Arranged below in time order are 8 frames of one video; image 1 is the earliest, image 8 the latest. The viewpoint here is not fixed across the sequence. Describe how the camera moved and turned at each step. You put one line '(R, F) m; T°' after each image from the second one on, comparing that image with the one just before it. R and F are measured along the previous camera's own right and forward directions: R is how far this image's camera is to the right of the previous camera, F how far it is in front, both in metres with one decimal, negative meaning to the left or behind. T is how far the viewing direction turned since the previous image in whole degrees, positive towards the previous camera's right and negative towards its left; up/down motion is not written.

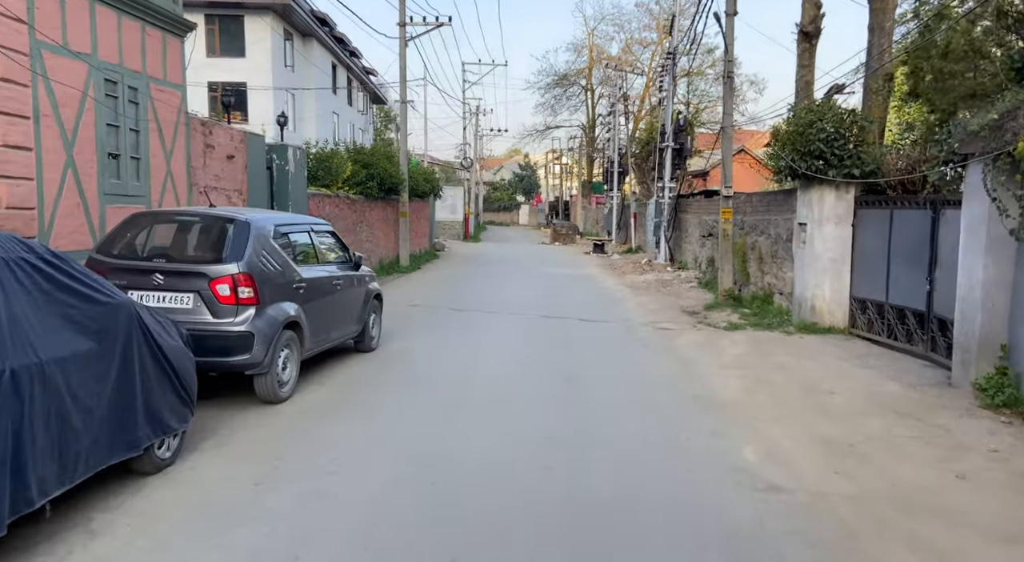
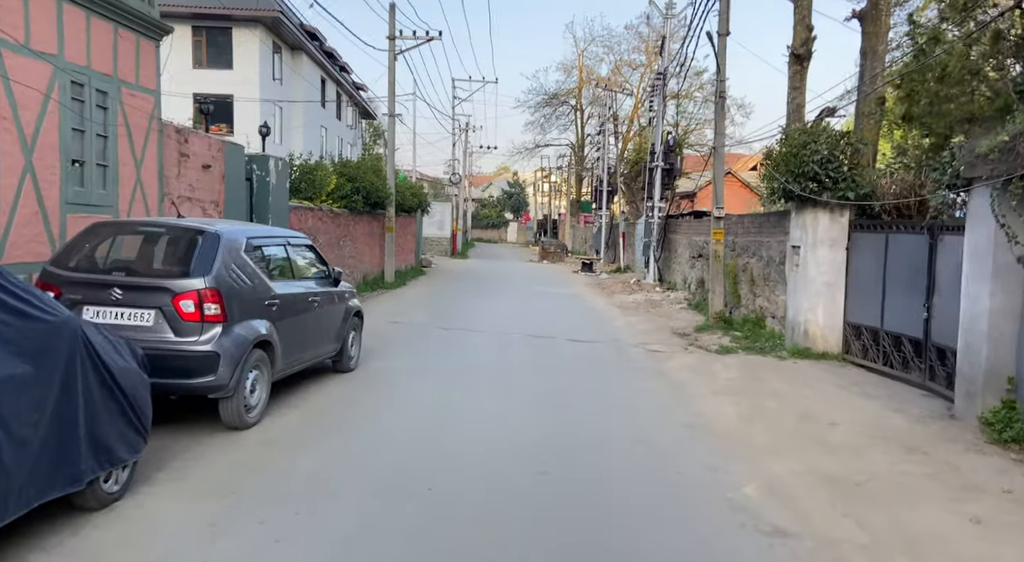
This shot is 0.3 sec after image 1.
(0.0, +0.3) m; +1°
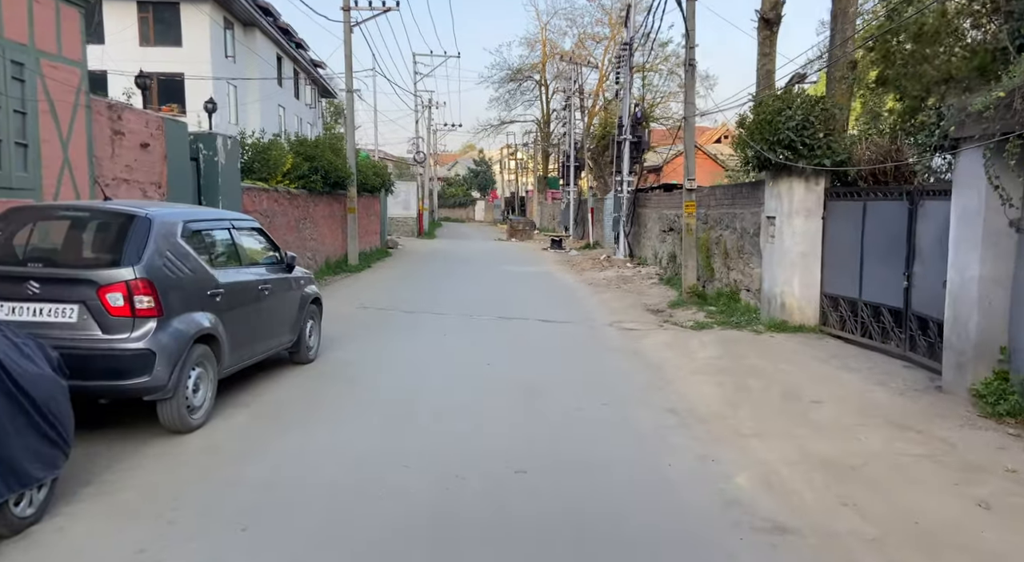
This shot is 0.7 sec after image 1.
(0.0, +0.5) m; +3°
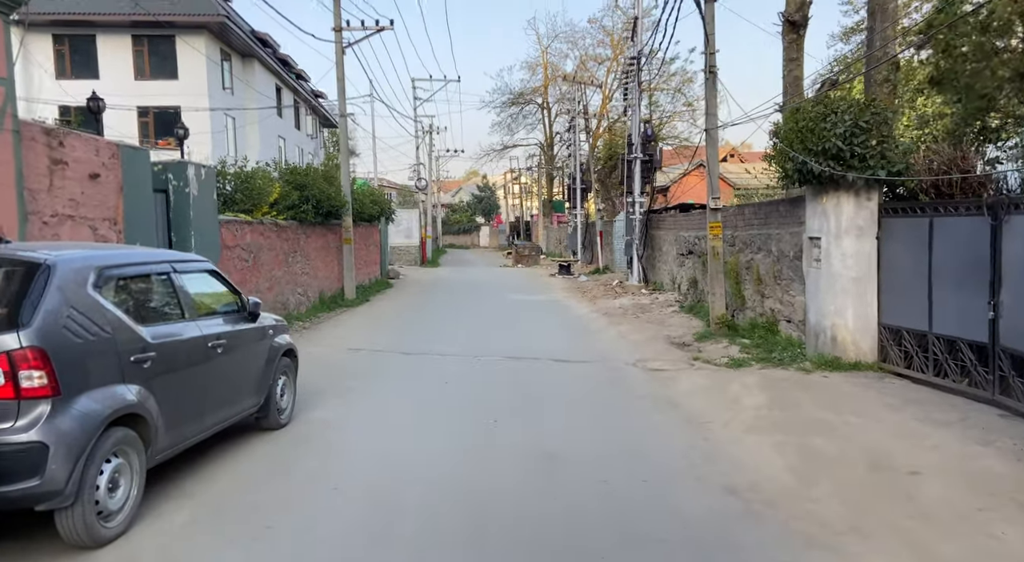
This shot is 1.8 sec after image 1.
(0.0, +1.2) m; -1°
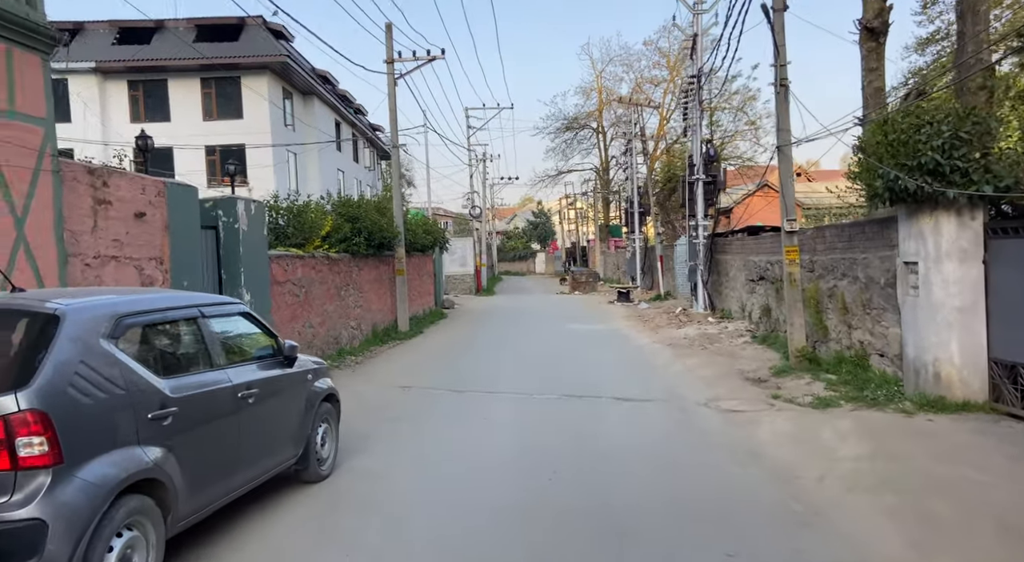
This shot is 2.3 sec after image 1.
(0.0, +0.6) m; -5°
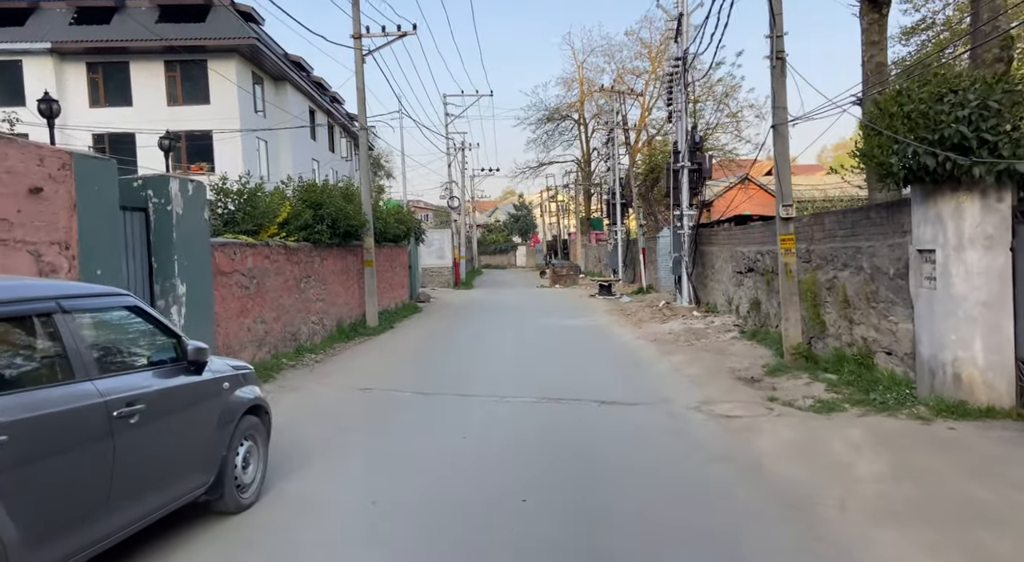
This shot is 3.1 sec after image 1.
(+0.2, +1.0) m; +2°
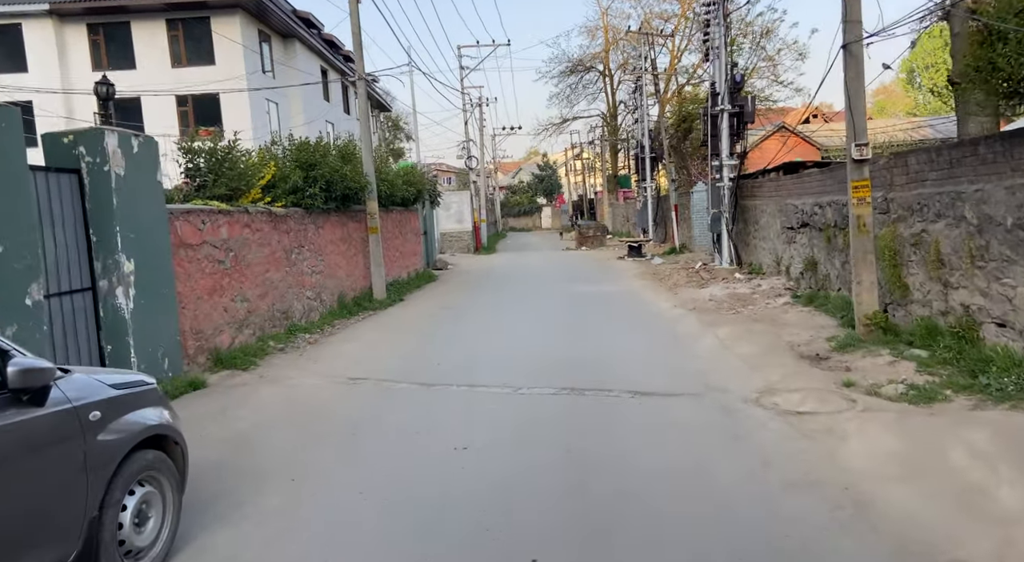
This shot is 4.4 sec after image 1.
(+0.1, +1.5) m; -2°
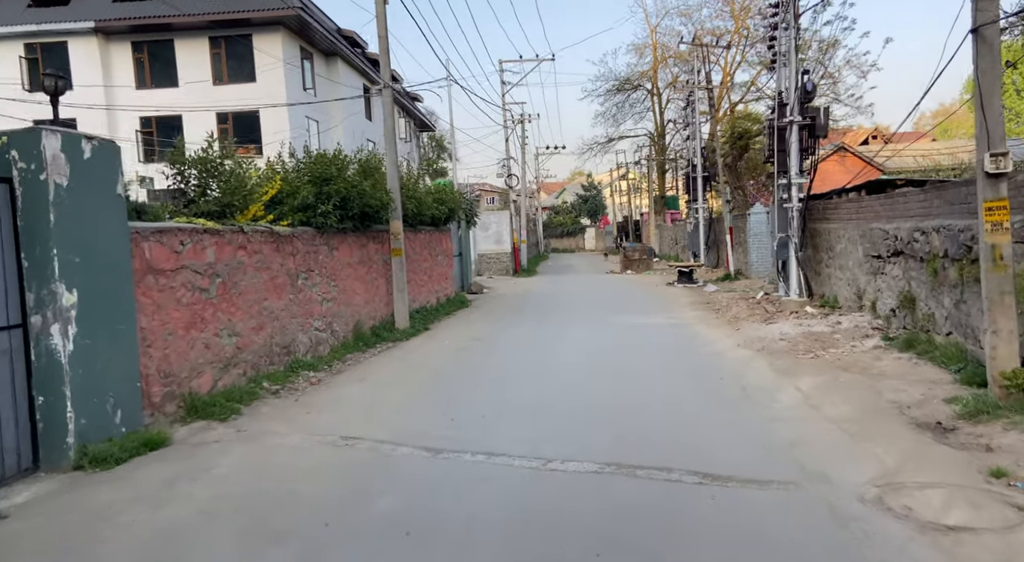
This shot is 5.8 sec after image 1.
(+0.1, +1.6) m; -4°
